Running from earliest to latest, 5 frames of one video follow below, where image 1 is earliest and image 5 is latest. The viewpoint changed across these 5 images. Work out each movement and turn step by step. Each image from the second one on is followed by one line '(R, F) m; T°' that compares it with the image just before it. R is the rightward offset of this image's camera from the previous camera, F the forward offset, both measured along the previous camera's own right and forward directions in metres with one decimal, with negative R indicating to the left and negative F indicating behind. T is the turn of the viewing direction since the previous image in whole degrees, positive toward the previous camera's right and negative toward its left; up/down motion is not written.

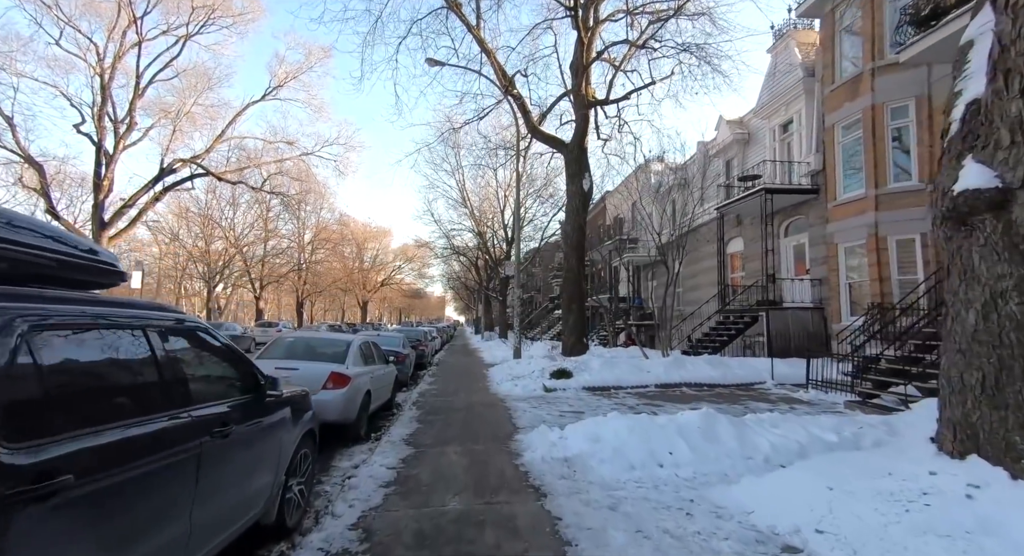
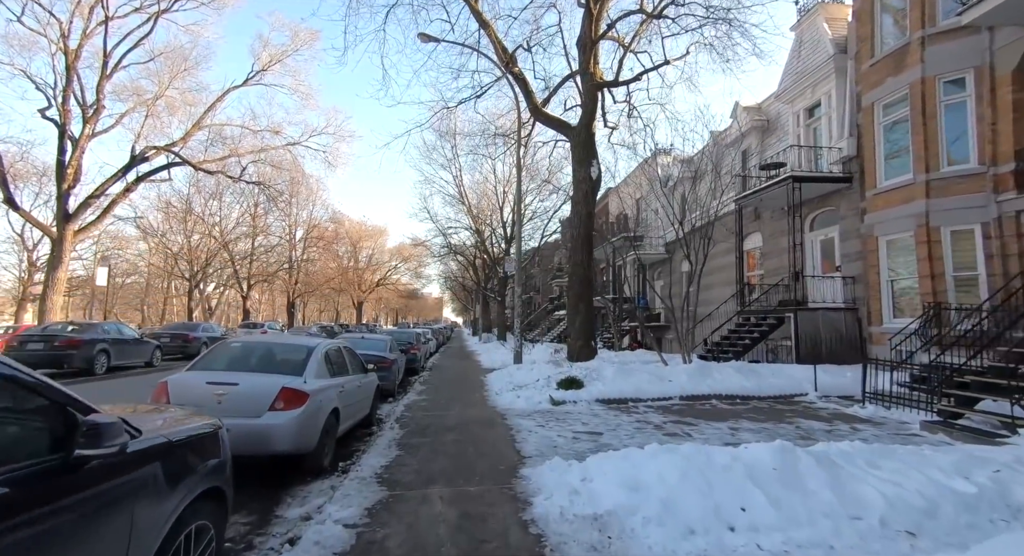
(-0.1, +1.5) m; 0°
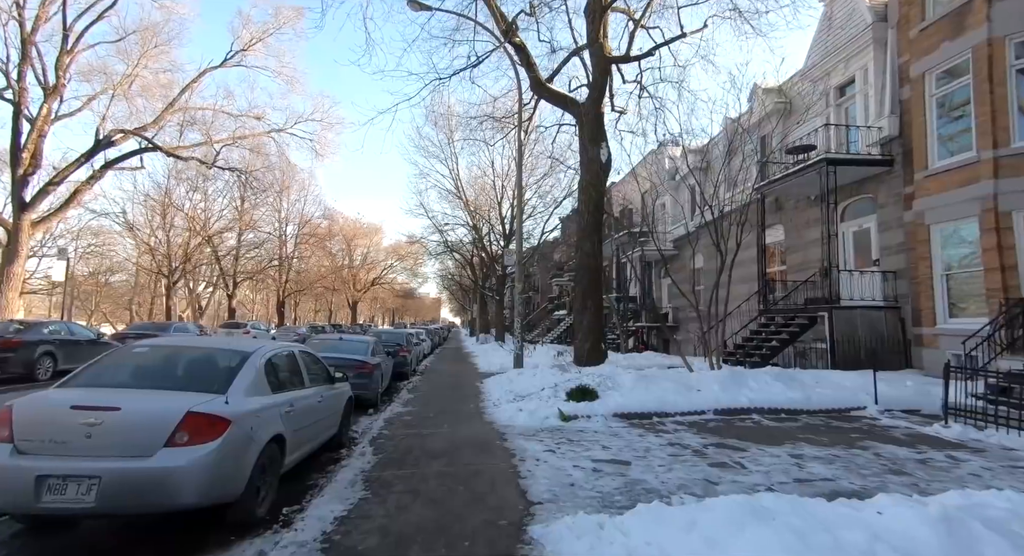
(-0.1, +1.6) m; 0°
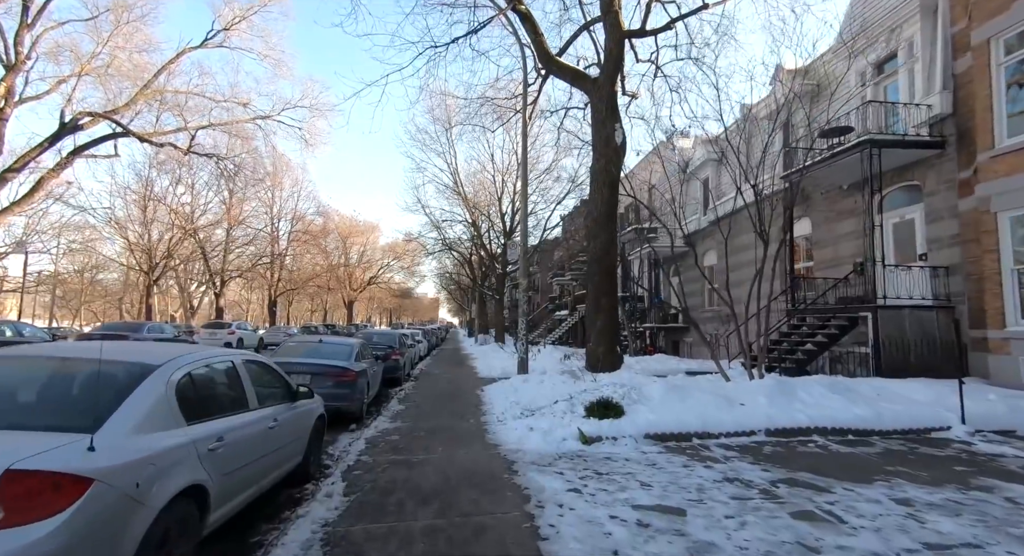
(-0.1, +1.4) m; 0°
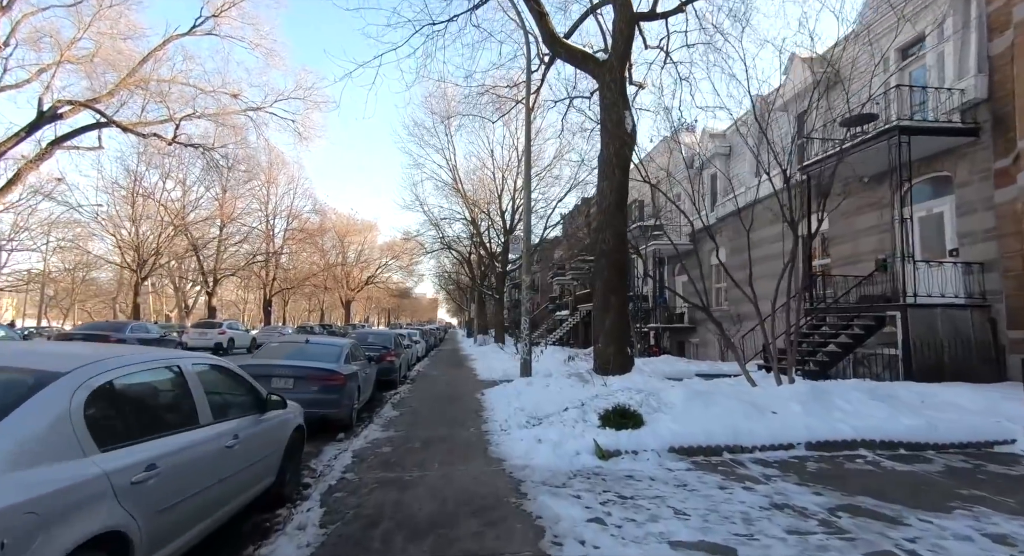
(-0.1, +0.8) m; 0°
